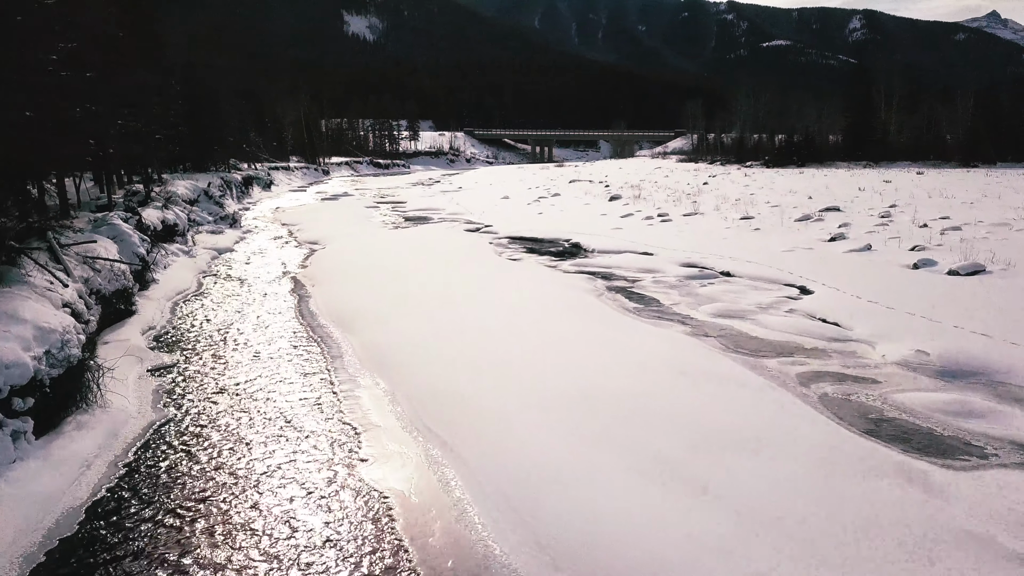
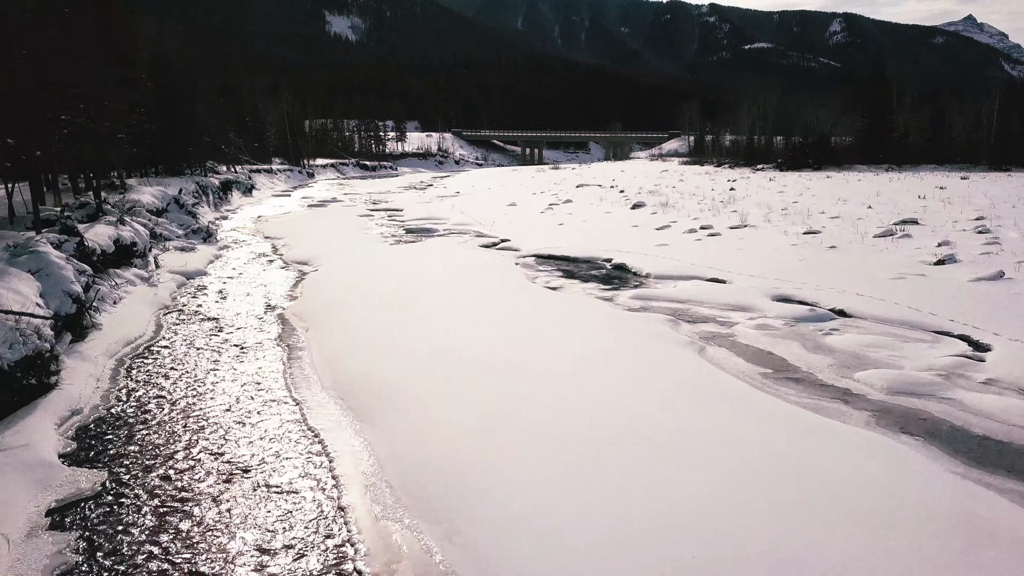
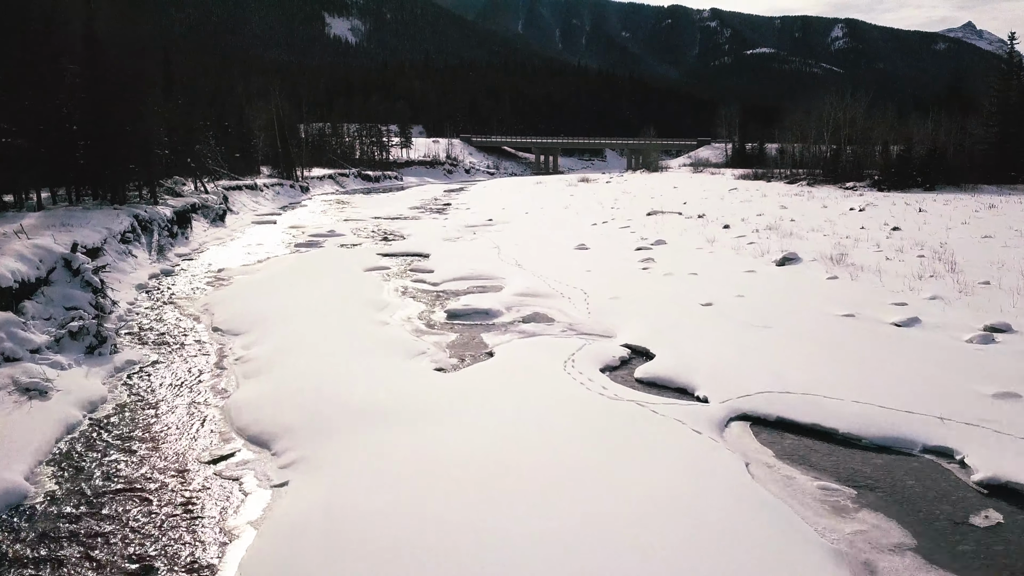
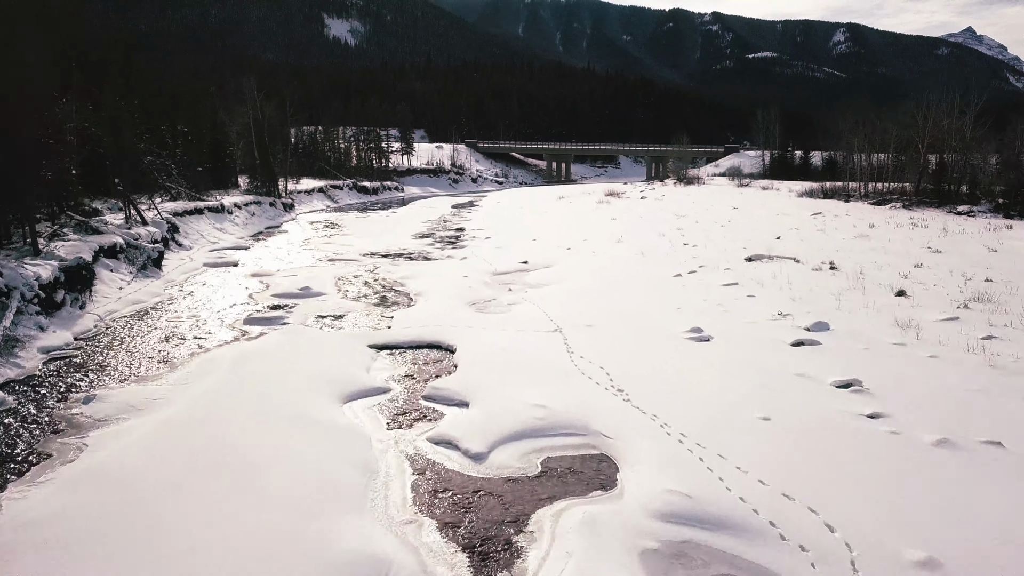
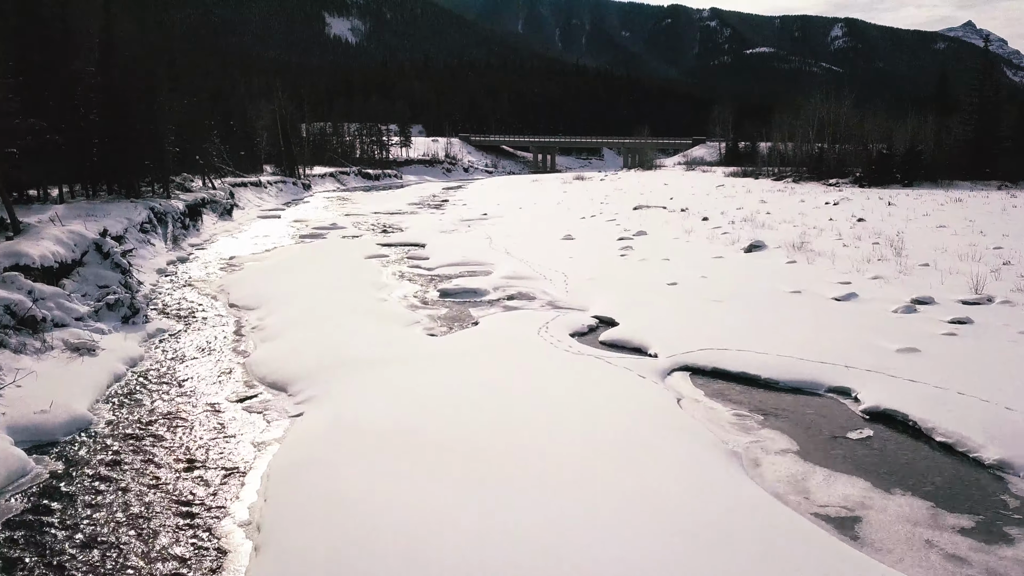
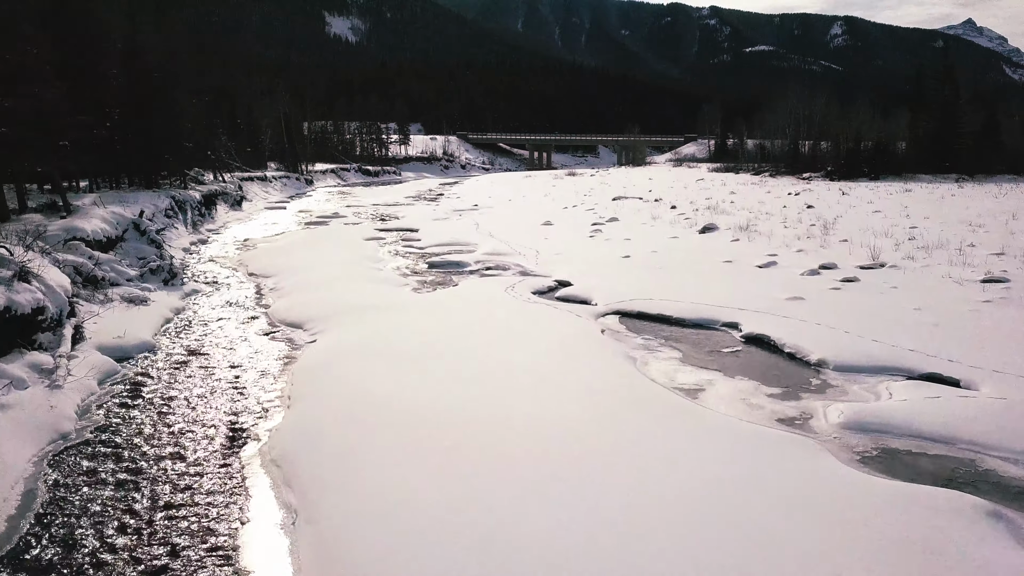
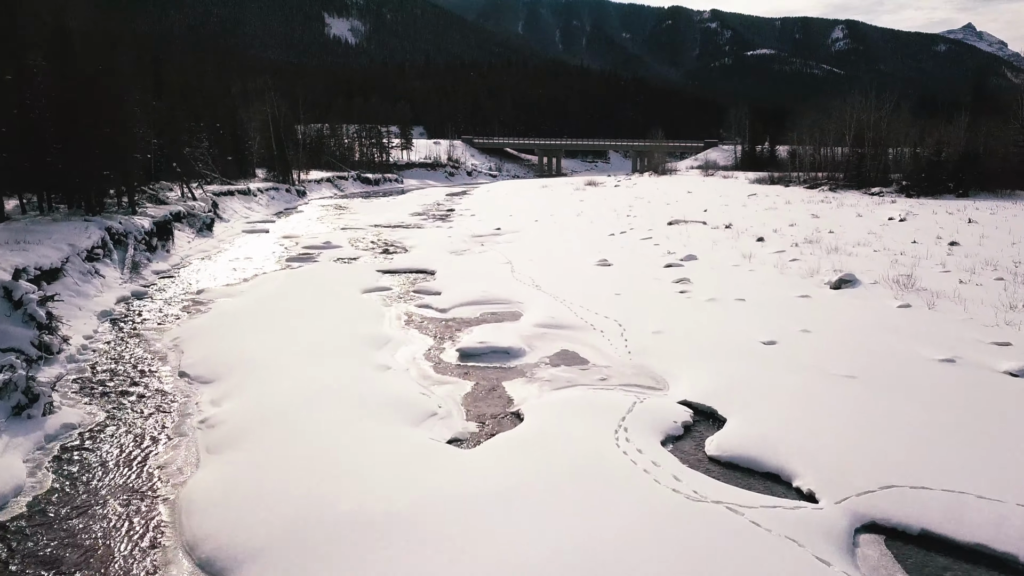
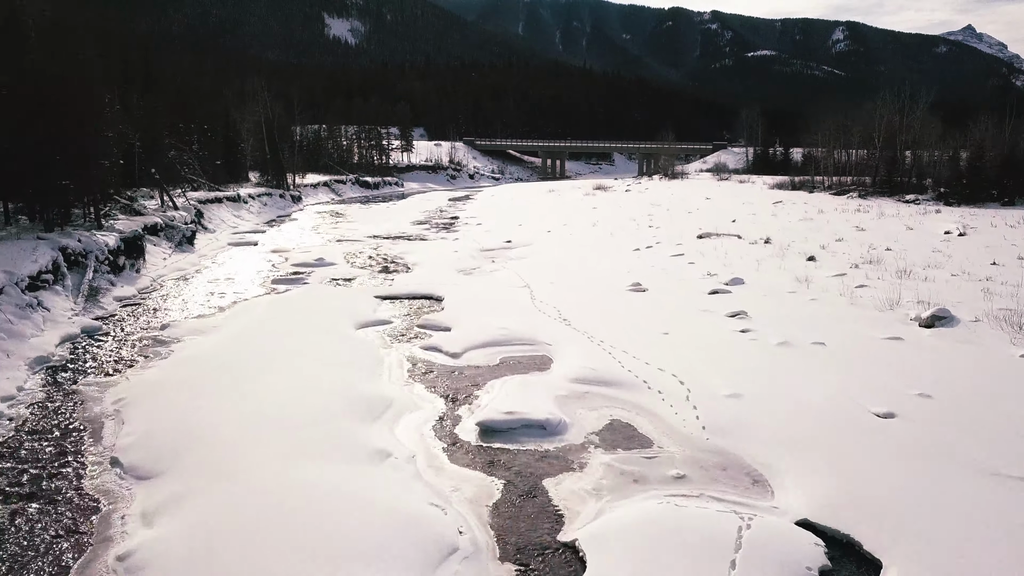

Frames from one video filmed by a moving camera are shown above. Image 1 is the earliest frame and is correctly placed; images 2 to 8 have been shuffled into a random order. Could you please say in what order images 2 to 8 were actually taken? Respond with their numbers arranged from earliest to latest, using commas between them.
2, 6, 5, 3, 7, 8, 4
